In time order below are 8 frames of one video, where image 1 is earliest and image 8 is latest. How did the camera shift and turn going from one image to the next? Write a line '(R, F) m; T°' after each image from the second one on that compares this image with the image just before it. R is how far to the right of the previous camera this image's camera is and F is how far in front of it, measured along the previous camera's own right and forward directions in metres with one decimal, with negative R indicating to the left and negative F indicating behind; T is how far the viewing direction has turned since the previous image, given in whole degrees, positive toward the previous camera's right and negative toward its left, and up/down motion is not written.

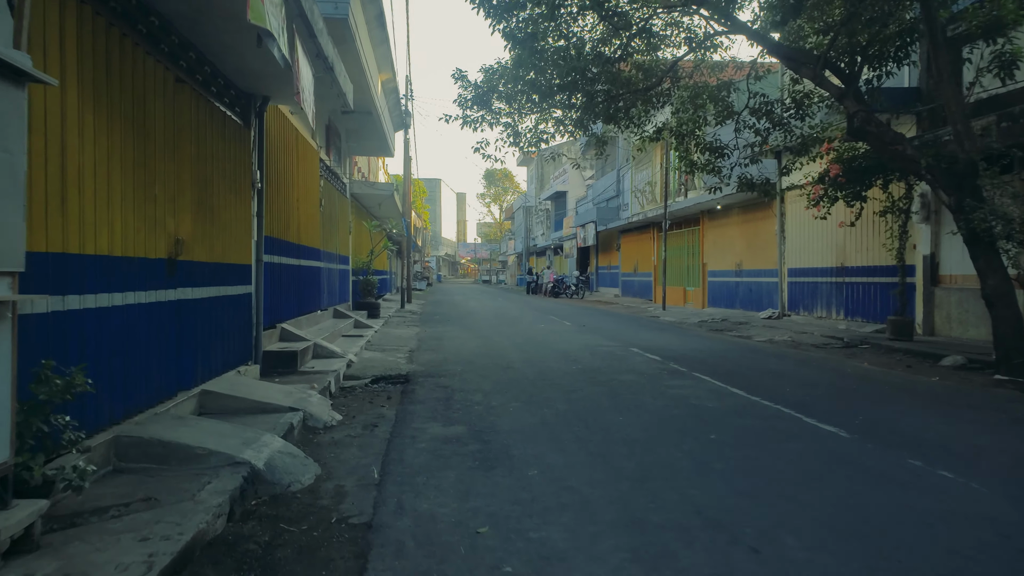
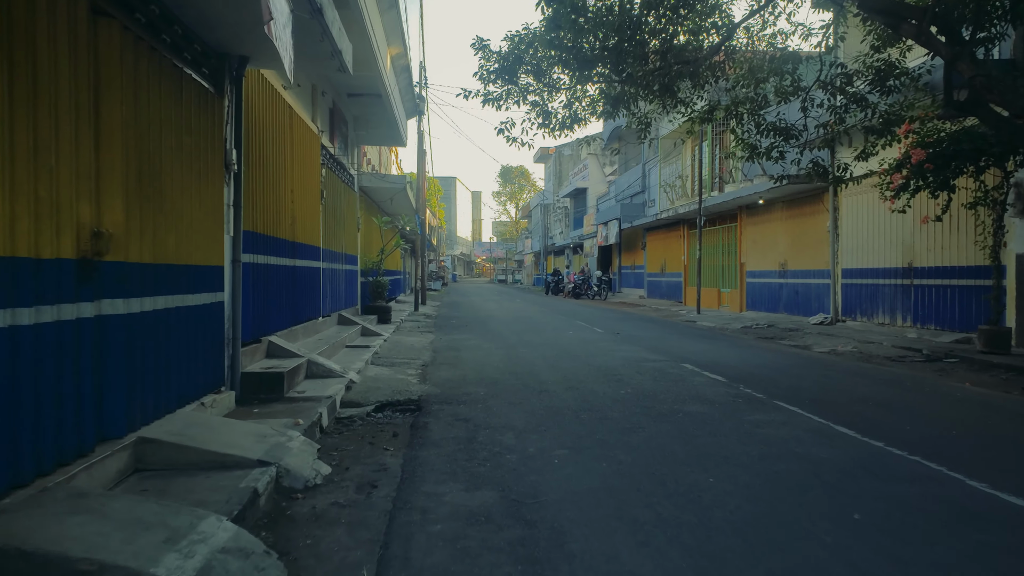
(-0.2, +1.7) m; -1°
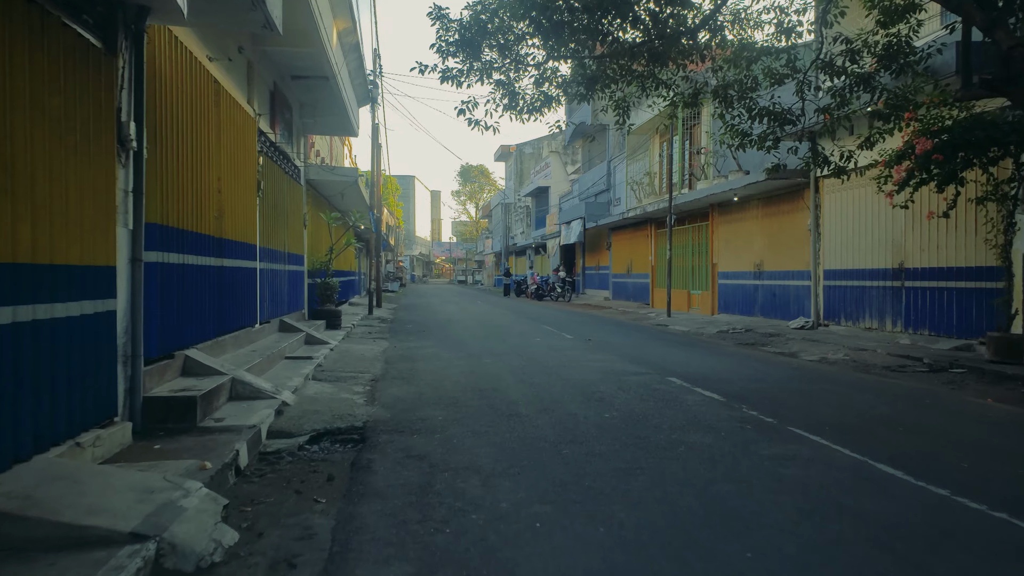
(0.0, +1.2) m; +3°
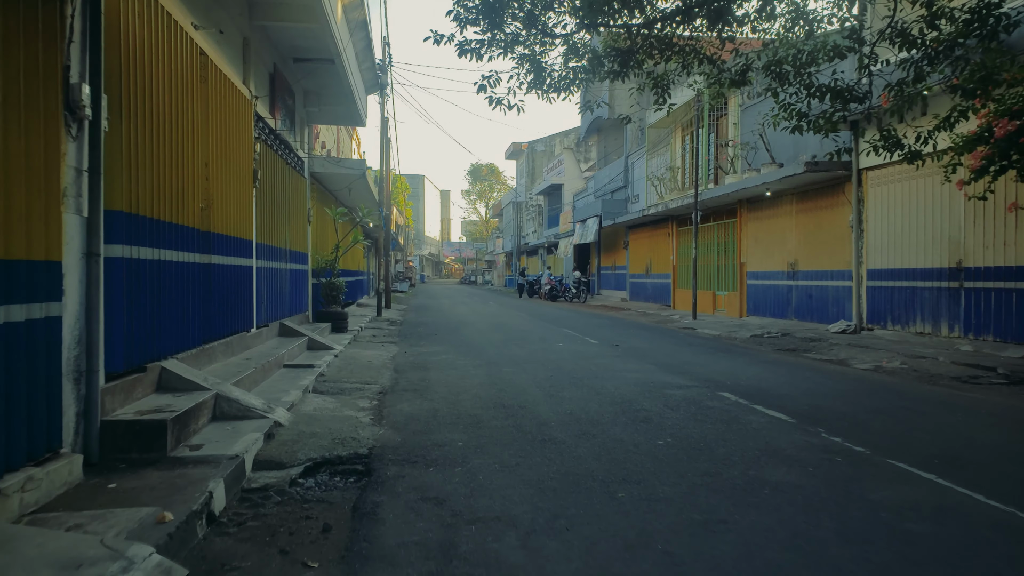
(-0.2, +1.1) m; -1°
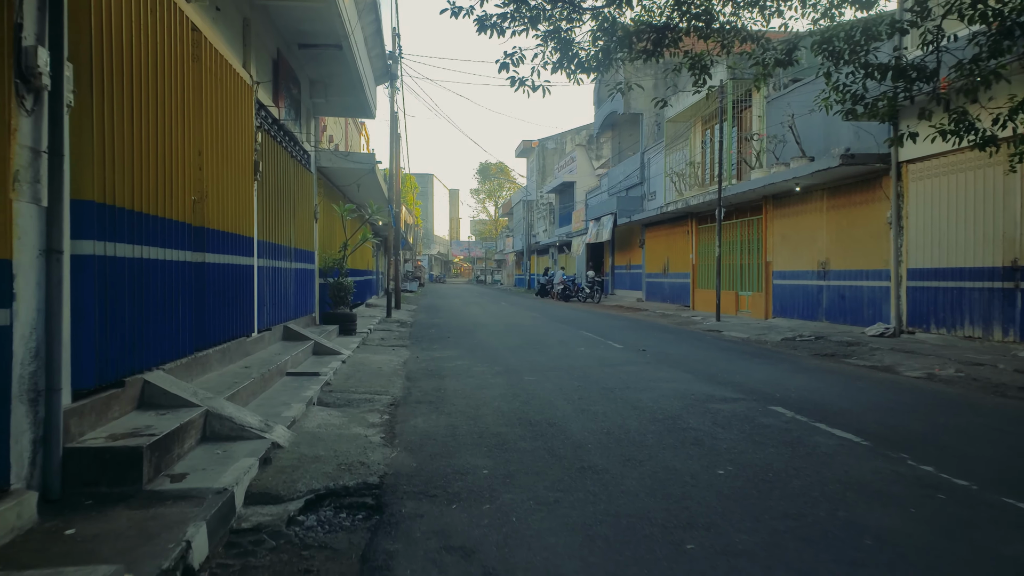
(-0.2, +0.8) m; -1°
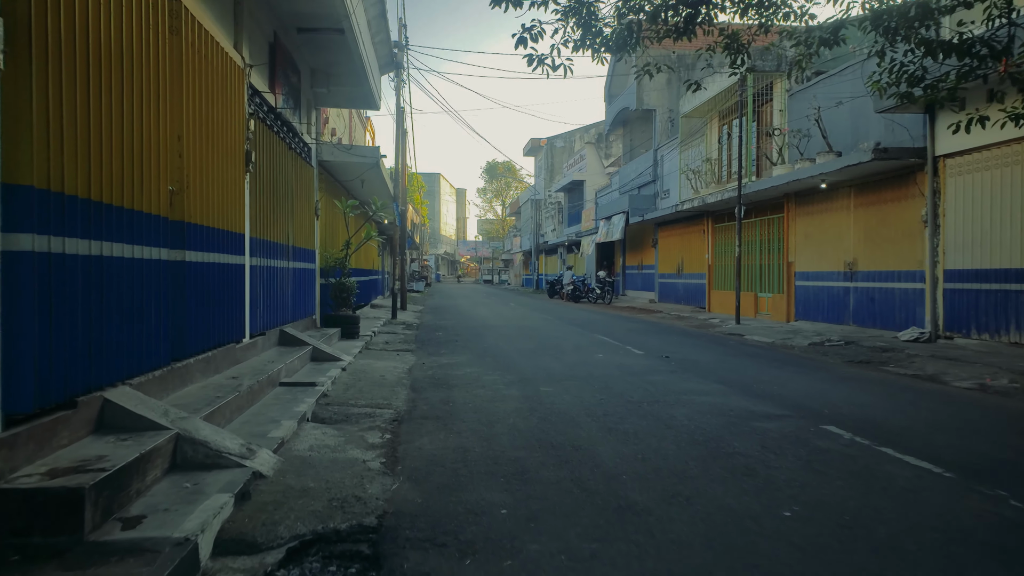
(-0.1, +0.8) m; 0°
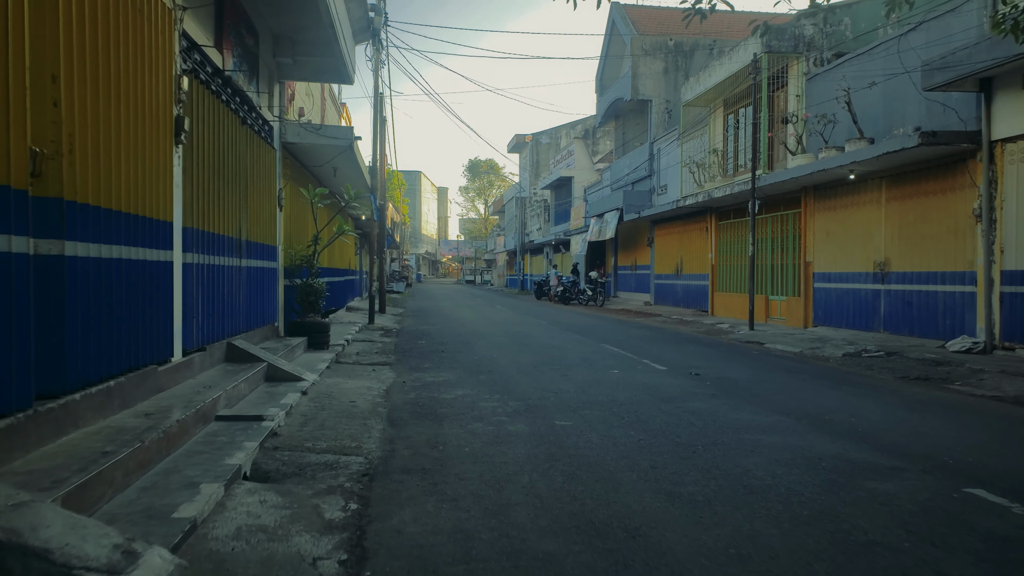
(-0.2, +1.7) m; +1°
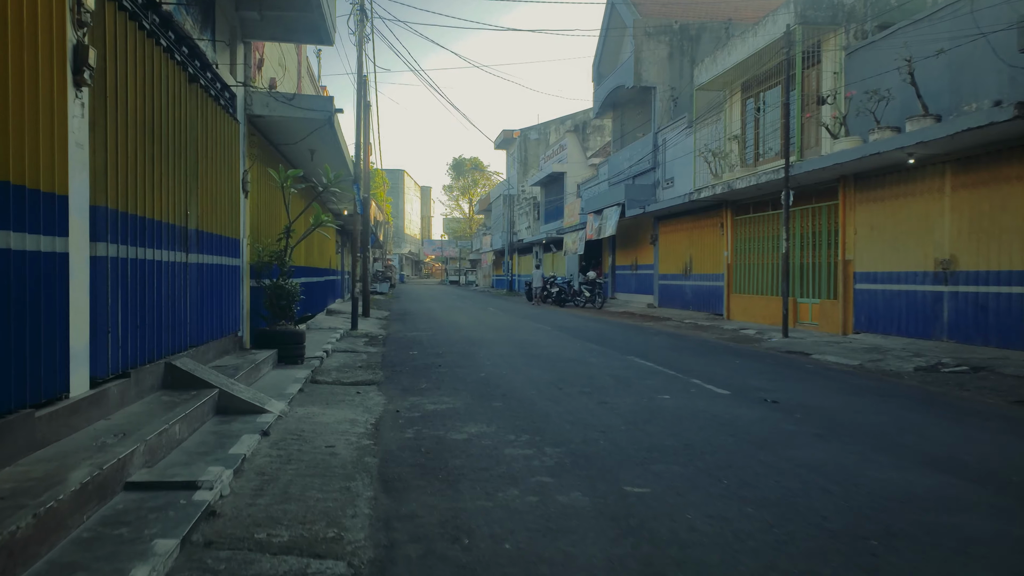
(-0.4, +1.9) m; +1°
